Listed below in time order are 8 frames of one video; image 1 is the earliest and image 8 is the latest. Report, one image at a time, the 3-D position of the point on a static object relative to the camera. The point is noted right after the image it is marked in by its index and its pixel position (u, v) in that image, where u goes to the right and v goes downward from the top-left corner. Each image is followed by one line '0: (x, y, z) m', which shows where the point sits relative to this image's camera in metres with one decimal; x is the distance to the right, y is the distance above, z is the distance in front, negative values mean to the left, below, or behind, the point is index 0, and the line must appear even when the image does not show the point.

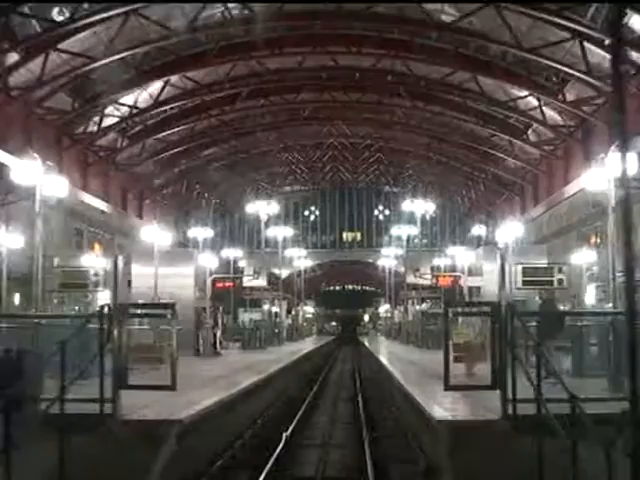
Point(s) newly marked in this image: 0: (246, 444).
0: (-1.1, -3.1, +17.1) m
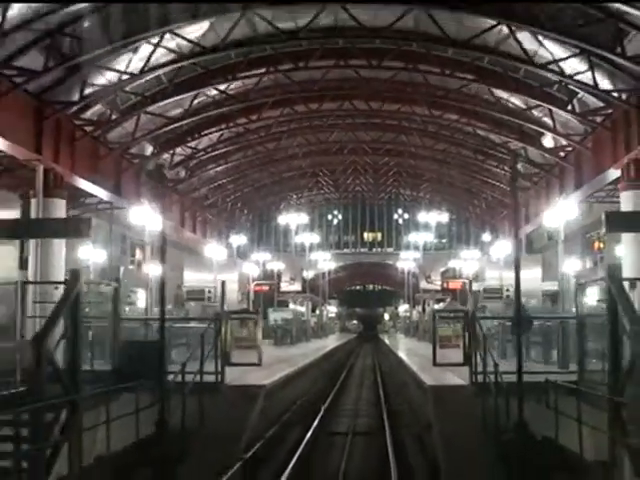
0: (-0.5, -3.5, +23.0) m
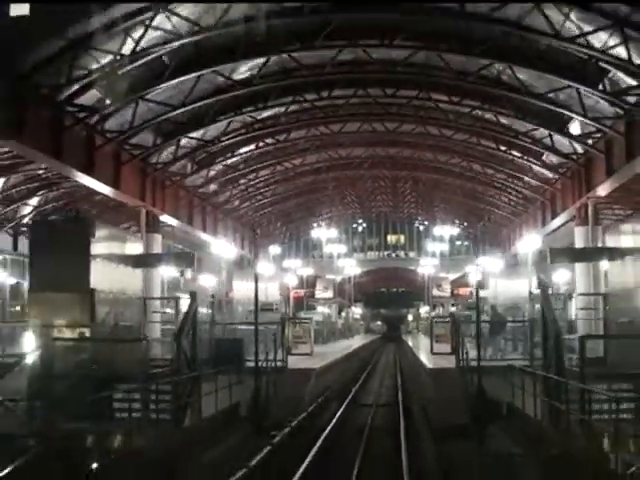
0: (+0.3, -4.1, +30.4) m
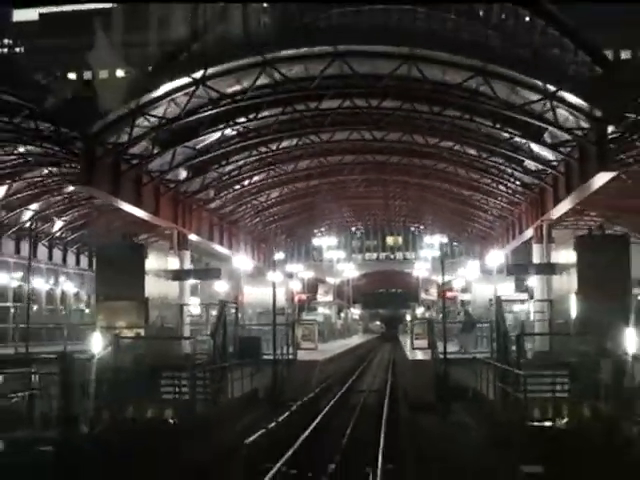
0: (+0.4, -4.6, +36.5) m
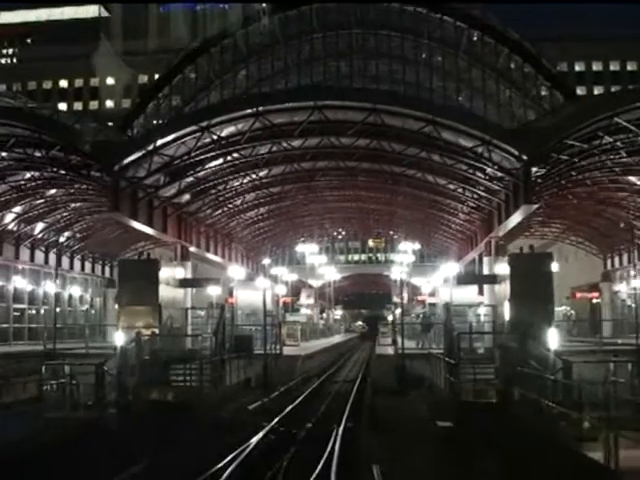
0: (-0.2, -5.0, +42.5) m
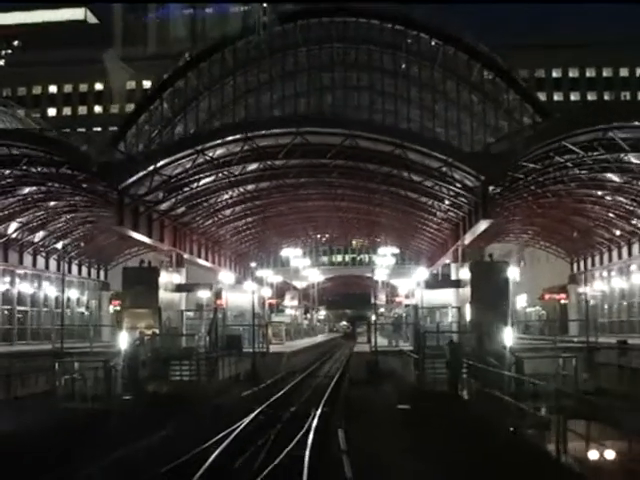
0: (-0.9, -5.4, +46.6) m
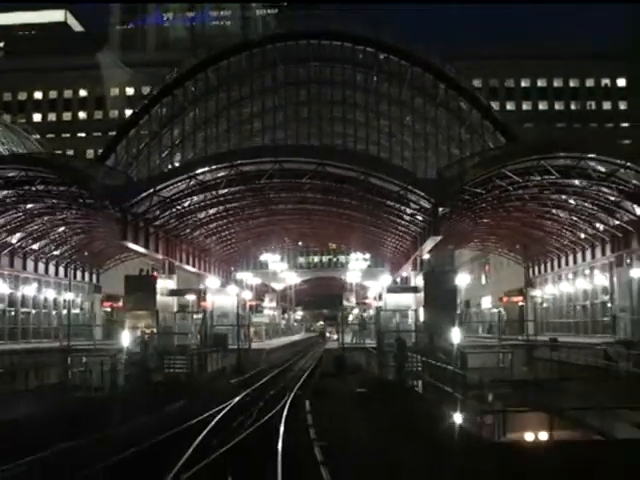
0: (-2.1, -5.8, +52.7) m
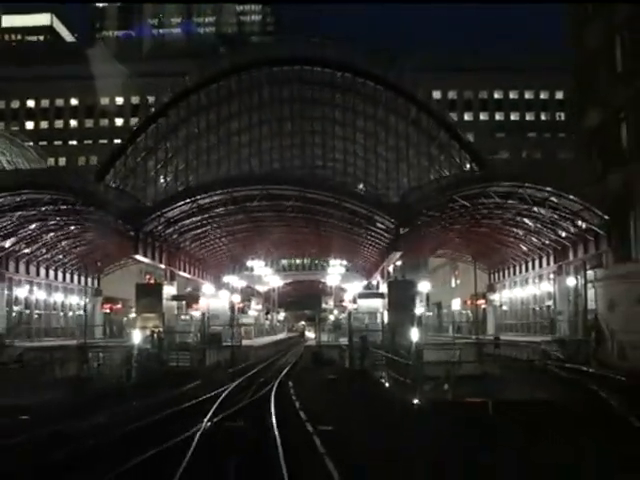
0: (-3.1, -6.4, +60.7) m
